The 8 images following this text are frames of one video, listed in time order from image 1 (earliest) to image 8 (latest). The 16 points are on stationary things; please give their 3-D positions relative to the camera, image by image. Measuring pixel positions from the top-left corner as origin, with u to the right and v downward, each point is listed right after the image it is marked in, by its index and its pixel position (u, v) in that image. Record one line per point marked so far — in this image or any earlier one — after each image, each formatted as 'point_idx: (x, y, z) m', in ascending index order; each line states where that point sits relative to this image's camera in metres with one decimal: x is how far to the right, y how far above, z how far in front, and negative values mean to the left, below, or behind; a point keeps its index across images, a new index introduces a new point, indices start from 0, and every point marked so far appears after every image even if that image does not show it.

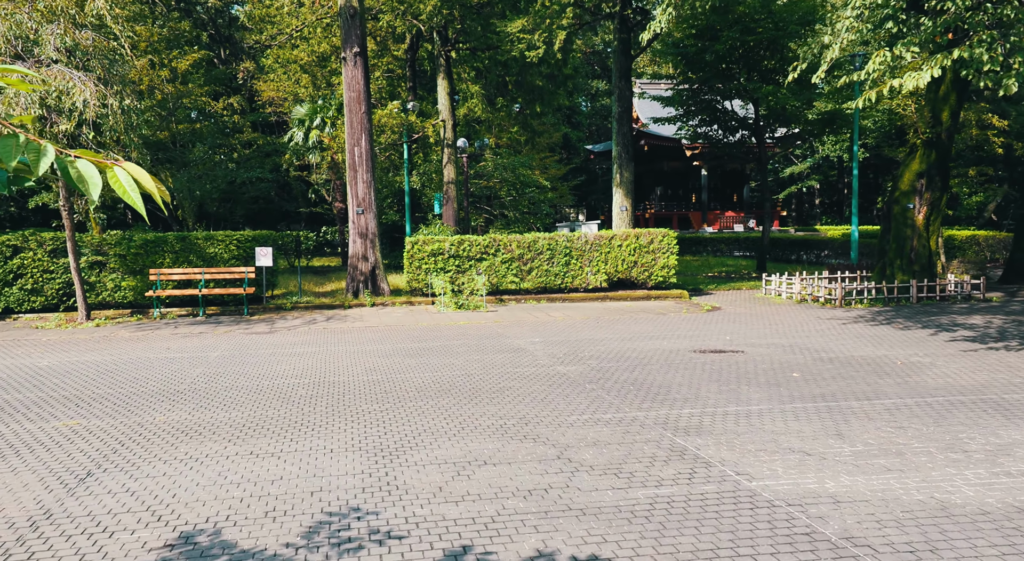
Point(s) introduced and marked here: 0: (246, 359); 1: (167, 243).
0: (-4.0, -1.3, +13.9) m
1: (-7.6, +0.8, +20.5) m
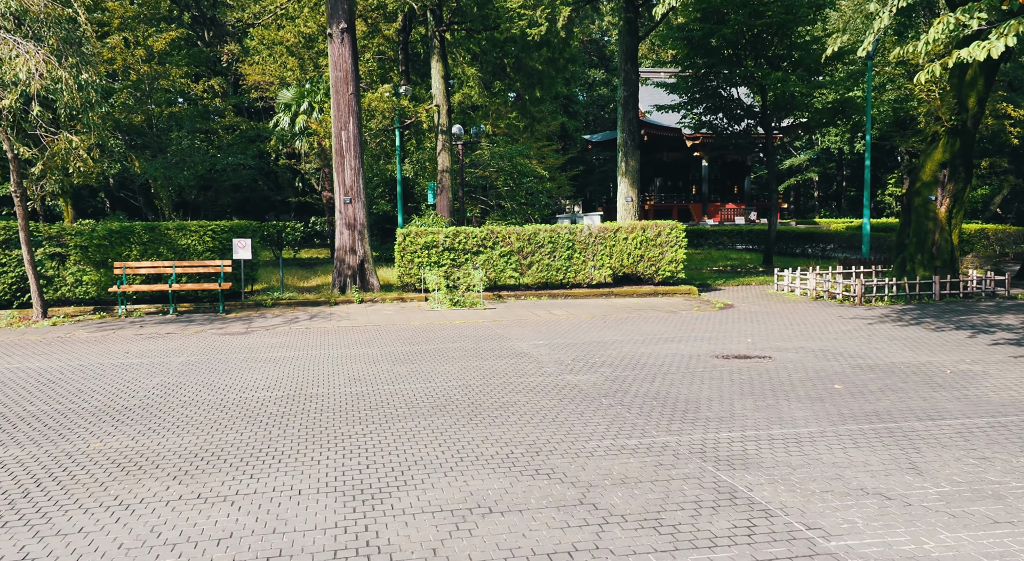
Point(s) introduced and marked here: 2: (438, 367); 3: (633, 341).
0: (-3.9, -1.2, +12.4) m
1: (-7.6, +0.9, +19.0) m
2: (-1.0, -1.2, +12.6) m
3: (+1.9, -1.0, +14.8) m
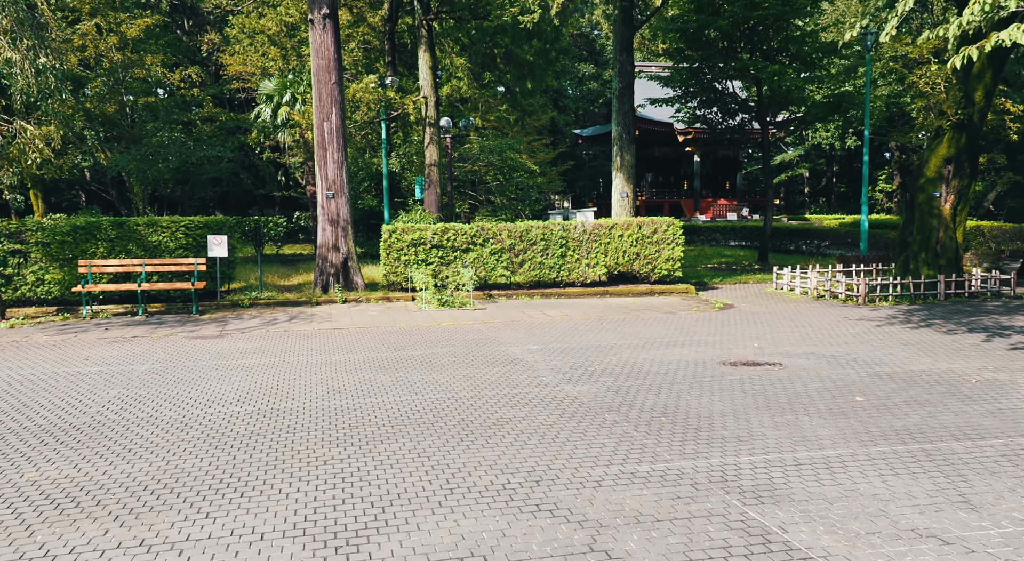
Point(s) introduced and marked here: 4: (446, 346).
0: (-4.0, -1.3, +11.5) m
1: (-7.8, +1.0, +18.0) m
2: (-1.1, -1.2, +11.7) m
3: (+1.8, -1.0, +14.0) m
4: (-1.0, -1.0, +14.2) m
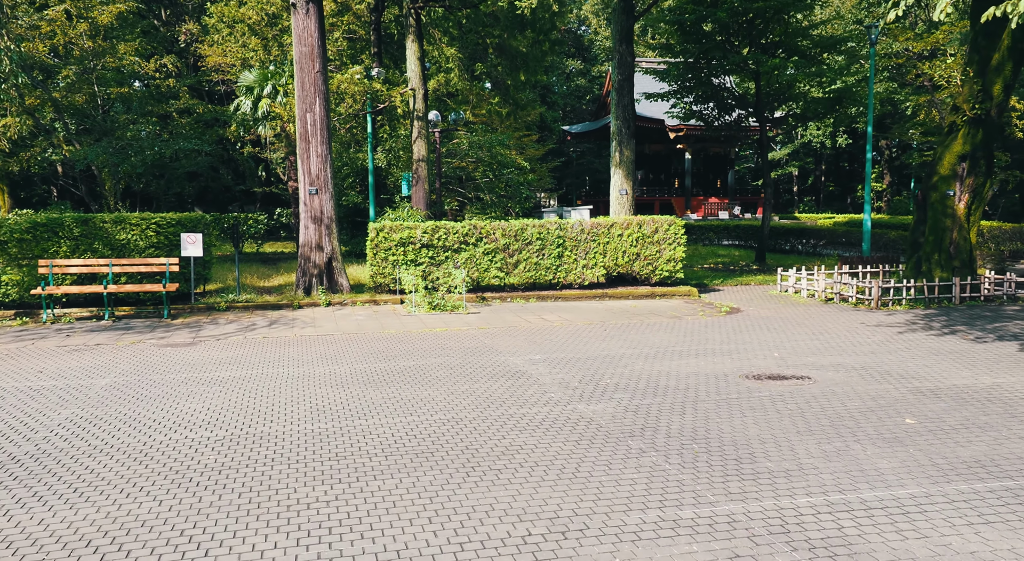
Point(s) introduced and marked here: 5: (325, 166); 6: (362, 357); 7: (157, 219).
0: (-4.0, -1.3, +10.3) m
1: (-7.9, +0.9, +16.7) m
2: (-1.0, -1.3, +10.6) m
3: (+1.8, -1.0, +12.9) m
4: (-1.0, -1.1, +13.0) m
5: (-3.9, +2.4, +19.6) m
6: (-2.1, -1.1, +13.1) m
7: (-6.5, +1.1, +17.3) m
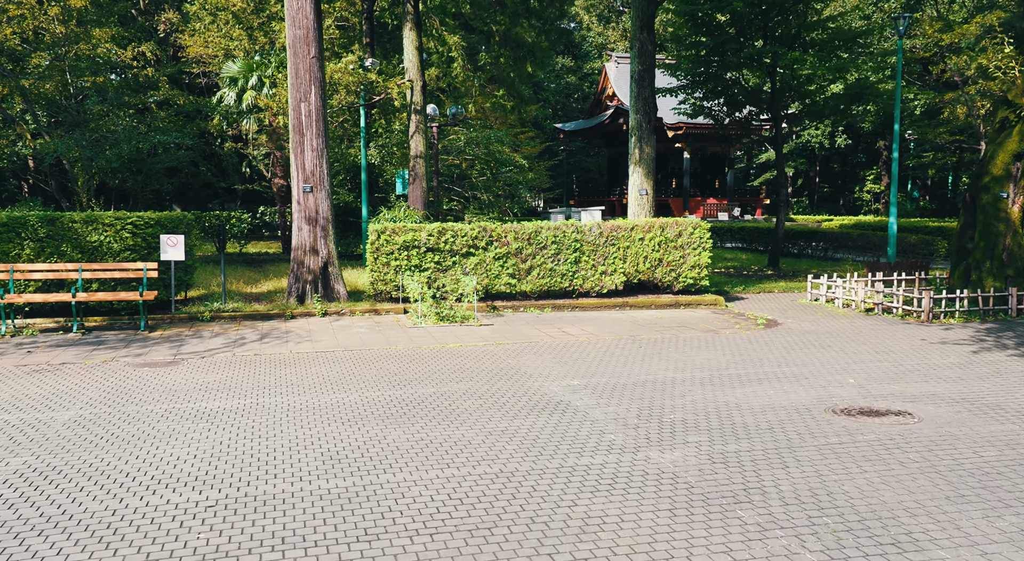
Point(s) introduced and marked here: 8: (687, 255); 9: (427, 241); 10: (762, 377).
0: (-3.5, -1.4, +8.4) m
1: (-7.5, +0.8, +14.8) m
2: (-0.6, -1.4, +8.8) m
3: (+2.2, -1.2, +11.2) m
4: (-0.6, -1.2, +11.2) m
5: (-3.6, +2.3, +17.7) m
6: (-1.7, -1.2, +11.3) m
7: (-6.2, +1.0, +15.4) m
8: (+3.7, +0.6, +19.9) m
9: (-1.7, +0.8, +18.2) m
10: (+3.0, -1.2, +11.2) m
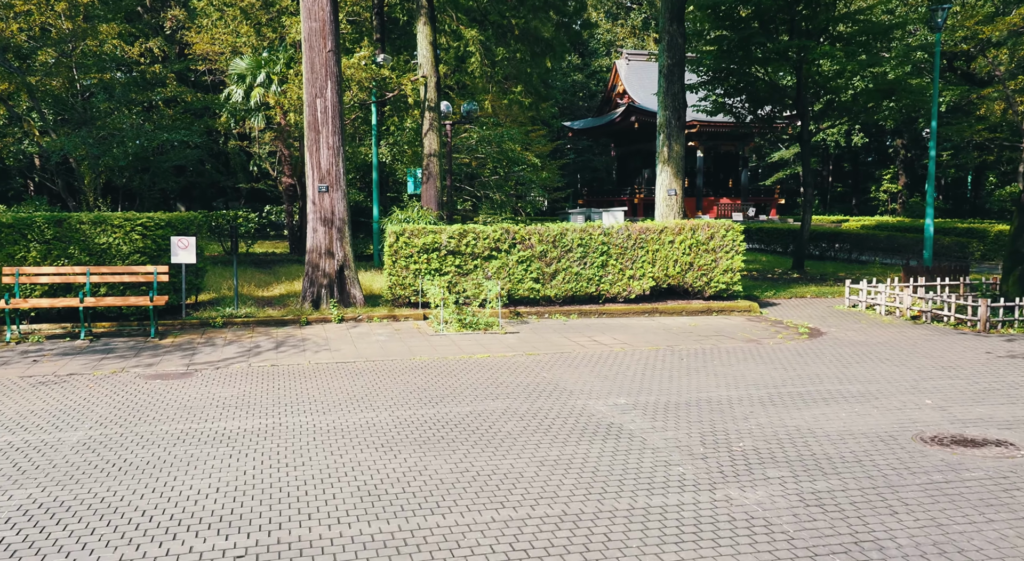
0: (-3.1, -1.5, +7.5) m
1: (-7.1, +0.7, +13.9) m
2: (-0.1, -1.5, +7.8) m
3: (+2.7, -1.3, +10.2) m
4: (-0.1, -1.3, +10.3) m
5: (-3.1, +2.2, +16.8) m
6: (-1.2, -1.3, +10.3) m
7: (-5.7, +0.9, +14.5) m
8: (+4.2, +0.4, +18.9) m
9: (-1.2, +0.7, +17.2) m
10: (+3.5, -1.3, +10.3) m
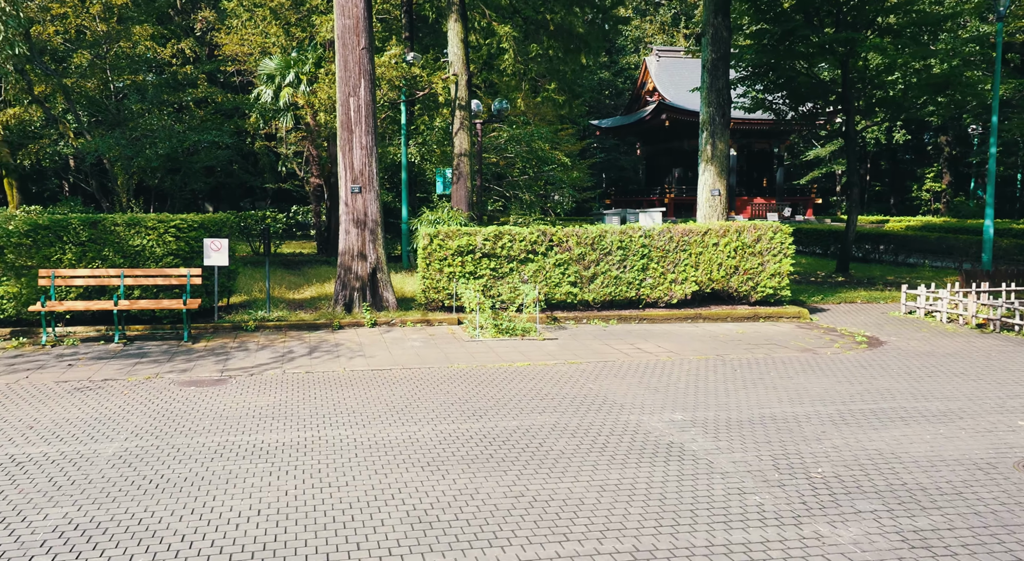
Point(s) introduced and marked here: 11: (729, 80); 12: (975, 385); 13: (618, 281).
0: (-2.6, -1.6, +6.9) m
1: (-6.4, +0.7, +13.3) m
2: (+0.3, -1.6, +7.2) m
3: (+3.2, -1.4, +9.5) m
4: (+0.4, -1.4, +9.6) m
5: (-2.5, +2.1, +16.2) m
6: (-0.7, -1.4, +9.7) m
7: (-5.0, +0.9, +13.9) m
8: (+5.0, +0.4, +18.1) m
9: (-0.5, +0.6, +16.6) m
10: (+4.0, -1.4, +9.5) m
11: (+4.4, +4.1, +19.0) m
12: (+5.5, -1.3, +10.8) m
13: (+2.0, 0.0, +17.4) m
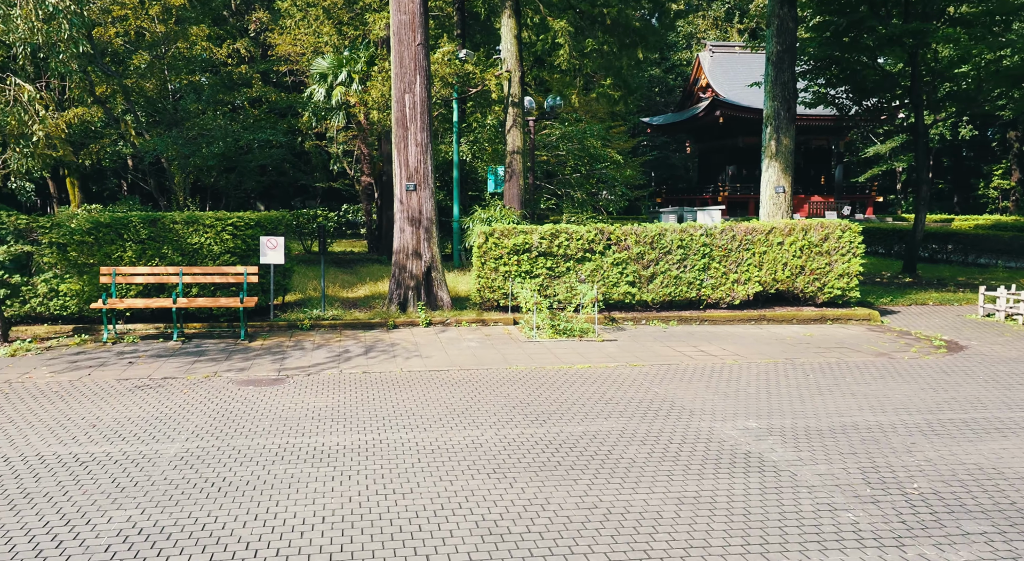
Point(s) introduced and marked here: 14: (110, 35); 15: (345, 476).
0: (-2.1, -1.6, +6.6) m
1: (-5.6, +0.7, +13.2) m
2: (+0.9, -1.6, +6.7) m
3: (+3.8, -1.4, +8.9) m
4: (+1.1, -1.4, +9.2) m
5: (-1.5, +2.1, +15.8) m
6: (0.0, -1.4, +9.3) m
7: (-4.2, +0.9, +13.7) m
8: (+6.0, +0.4, +17.4) m
9: (+0.5, +0.6, +16.2) m
10: (+4.6, -1.4, +8.9) m
11: (+5.6, +4.1, +18.4) m
12: (+6.2, -1.3, +10.1) m
13: (+3.1, 0.0, +16.9) m
14: (-8.7, +5.3, +19.8) m
15: (-1.3, -1.6, +7.0) m
